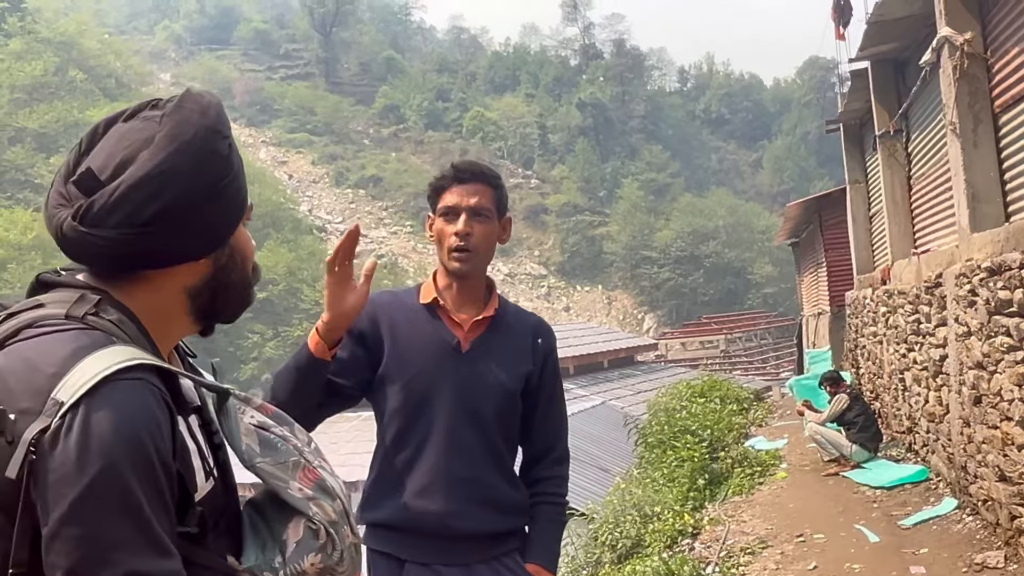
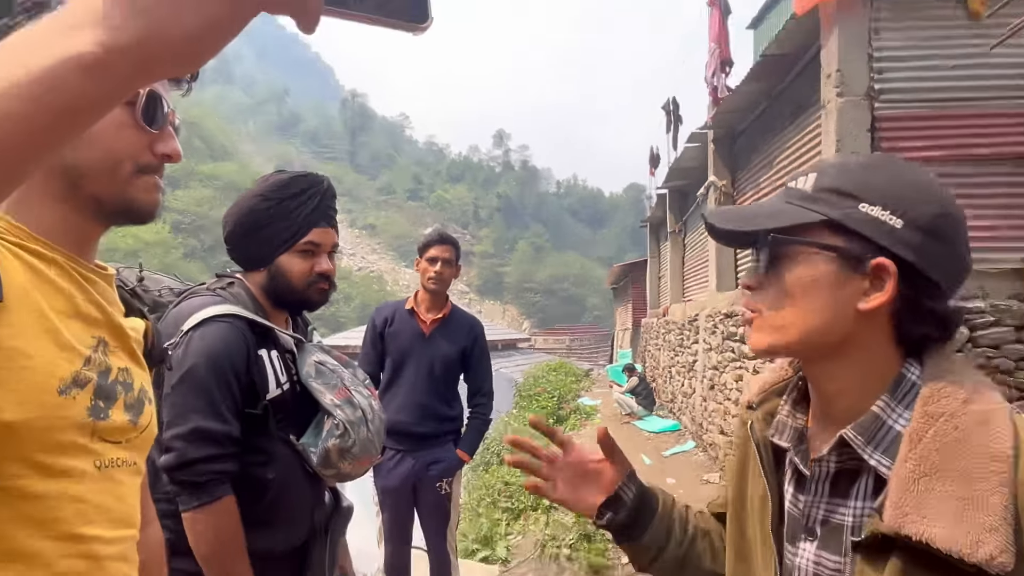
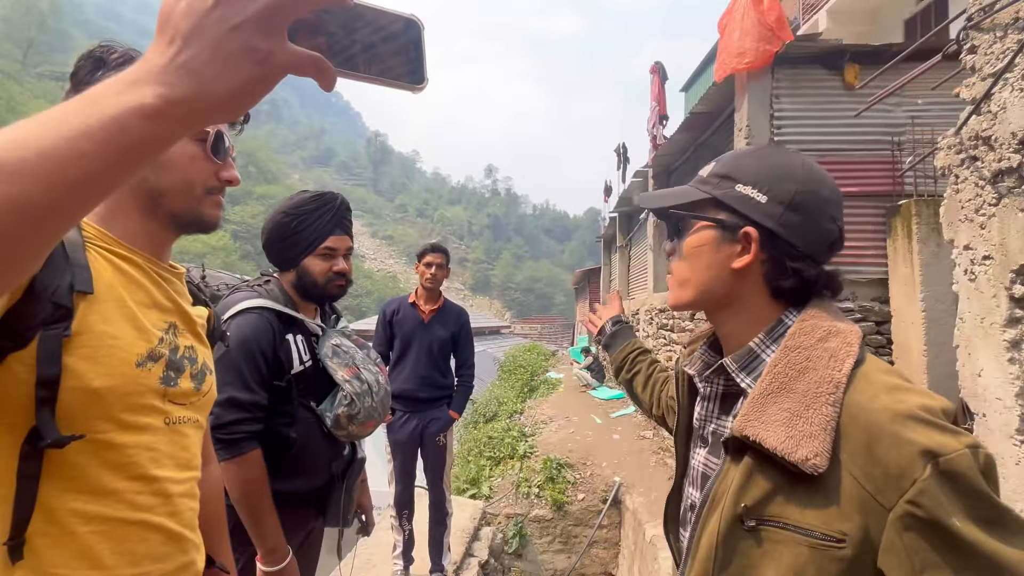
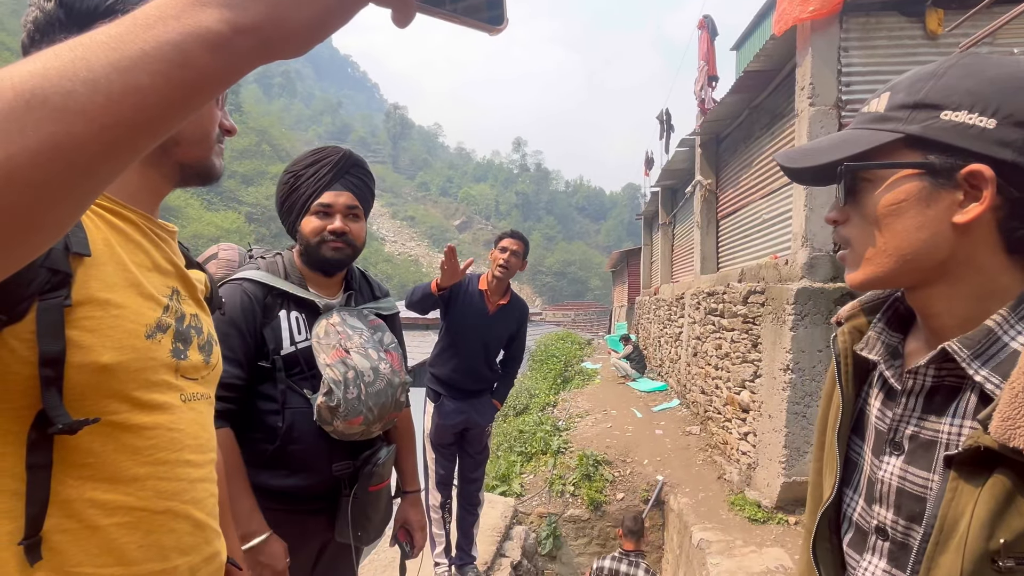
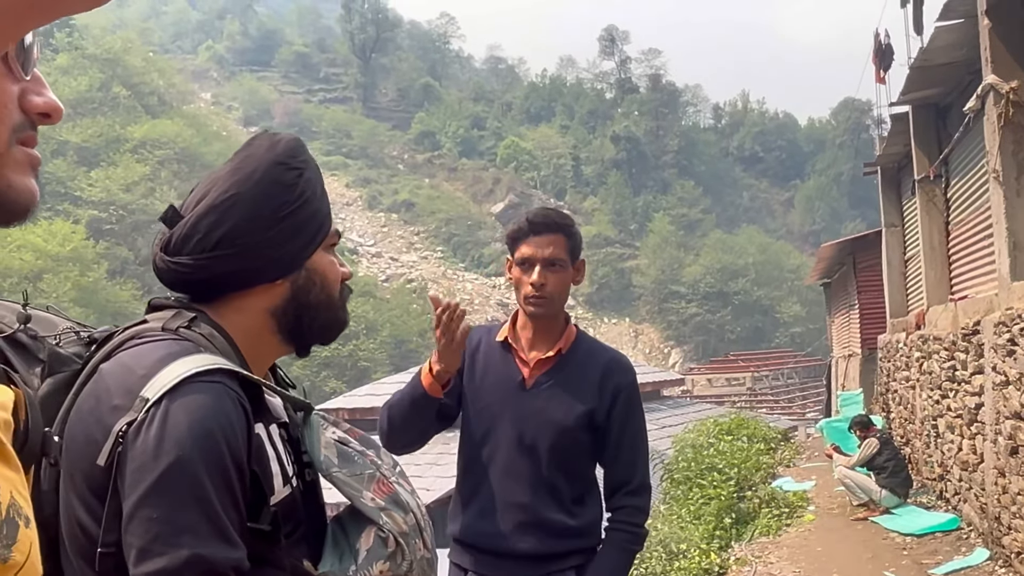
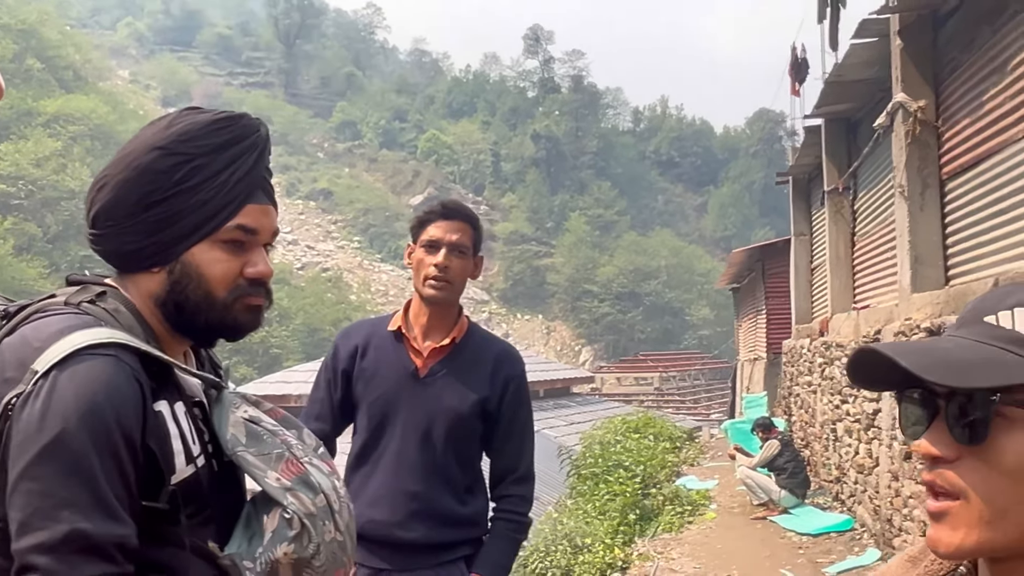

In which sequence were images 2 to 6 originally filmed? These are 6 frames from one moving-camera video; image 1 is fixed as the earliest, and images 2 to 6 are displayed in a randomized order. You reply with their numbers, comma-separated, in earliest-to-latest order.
5, 6, 2, 3, 4
